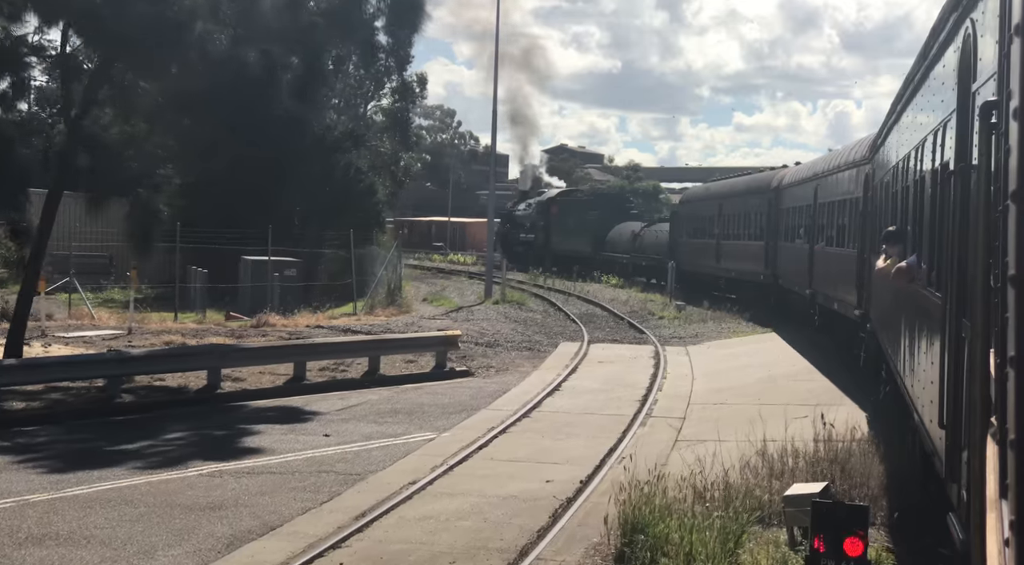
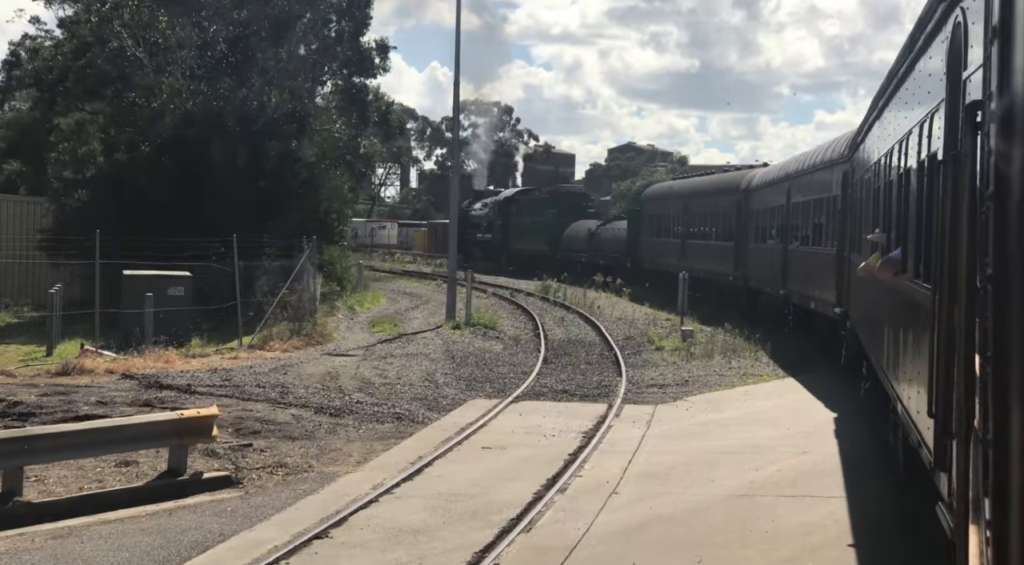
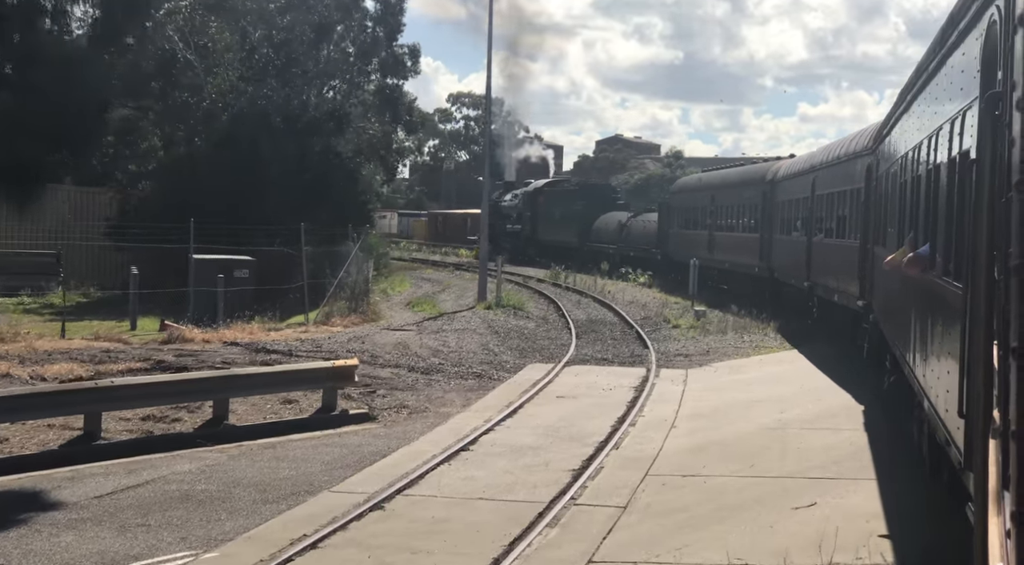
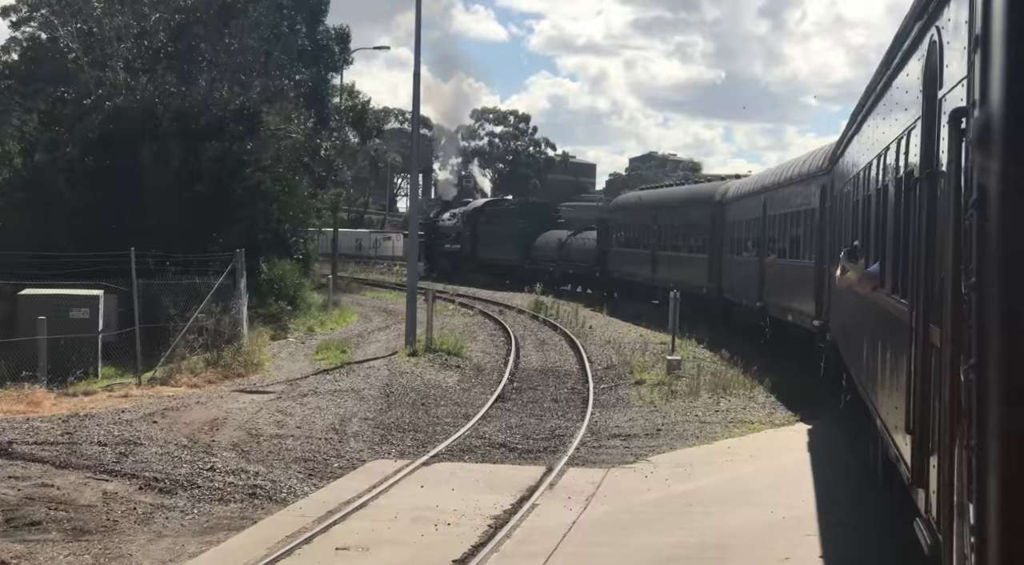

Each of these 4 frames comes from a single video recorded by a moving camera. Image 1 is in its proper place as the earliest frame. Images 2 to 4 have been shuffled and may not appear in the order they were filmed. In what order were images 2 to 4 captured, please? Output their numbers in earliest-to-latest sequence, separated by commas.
3, 2, 4
